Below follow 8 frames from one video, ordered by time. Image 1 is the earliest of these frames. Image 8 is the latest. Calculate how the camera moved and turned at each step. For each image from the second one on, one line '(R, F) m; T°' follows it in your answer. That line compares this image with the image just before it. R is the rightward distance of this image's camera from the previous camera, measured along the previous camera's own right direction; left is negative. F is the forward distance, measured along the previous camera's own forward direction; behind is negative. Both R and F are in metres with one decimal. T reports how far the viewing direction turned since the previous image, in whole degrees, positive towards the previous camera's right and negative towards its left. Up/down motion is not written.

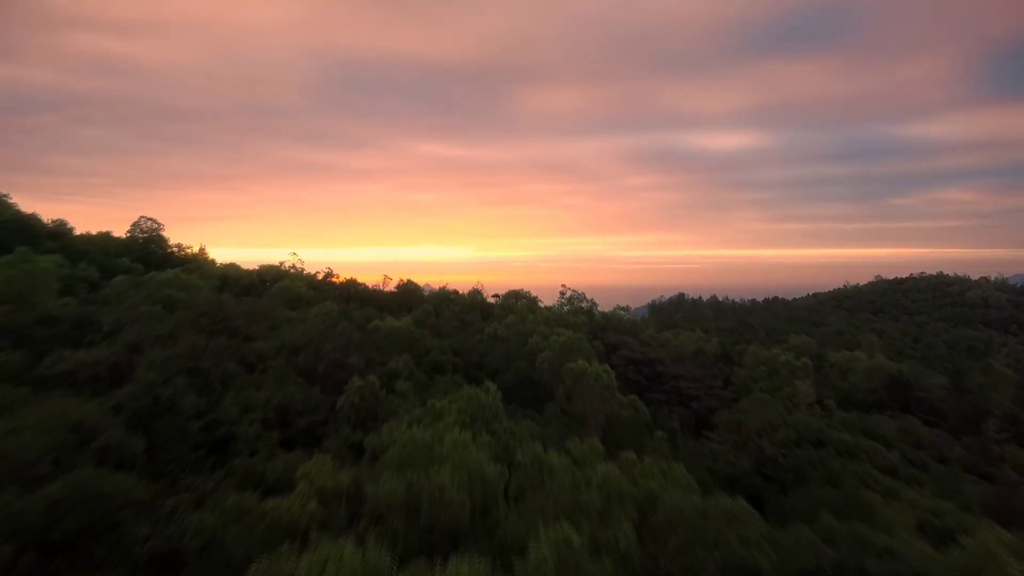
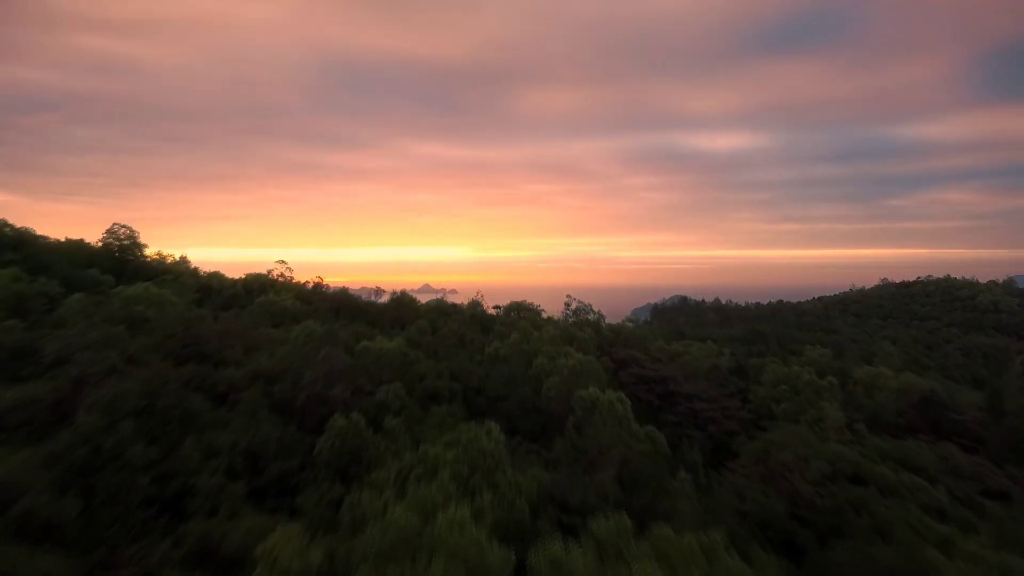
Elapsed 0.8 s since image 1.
(-0.1, +0.8) m; 0°
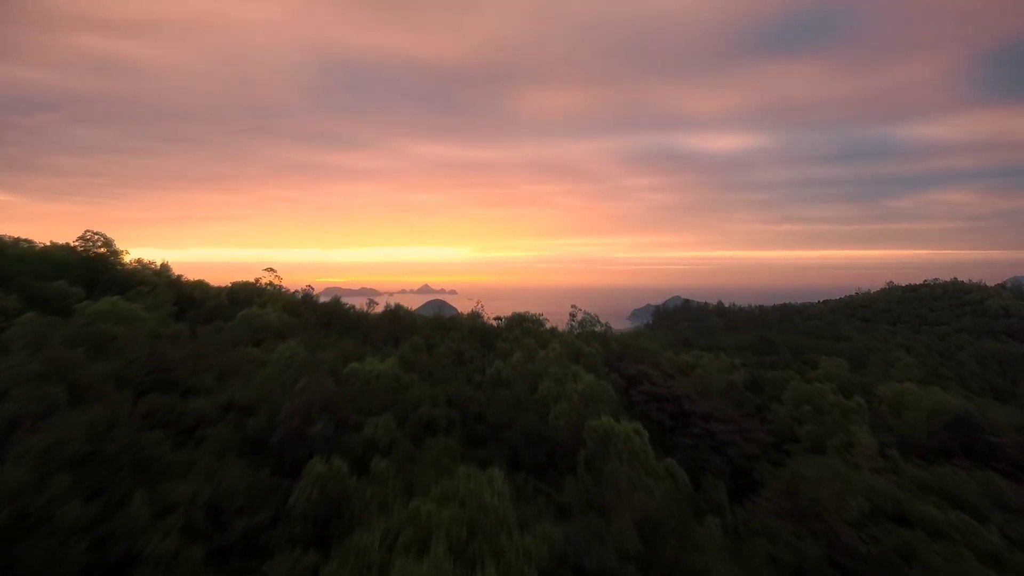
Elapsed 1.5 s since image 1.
(-0.1, +0.7) m; 0°
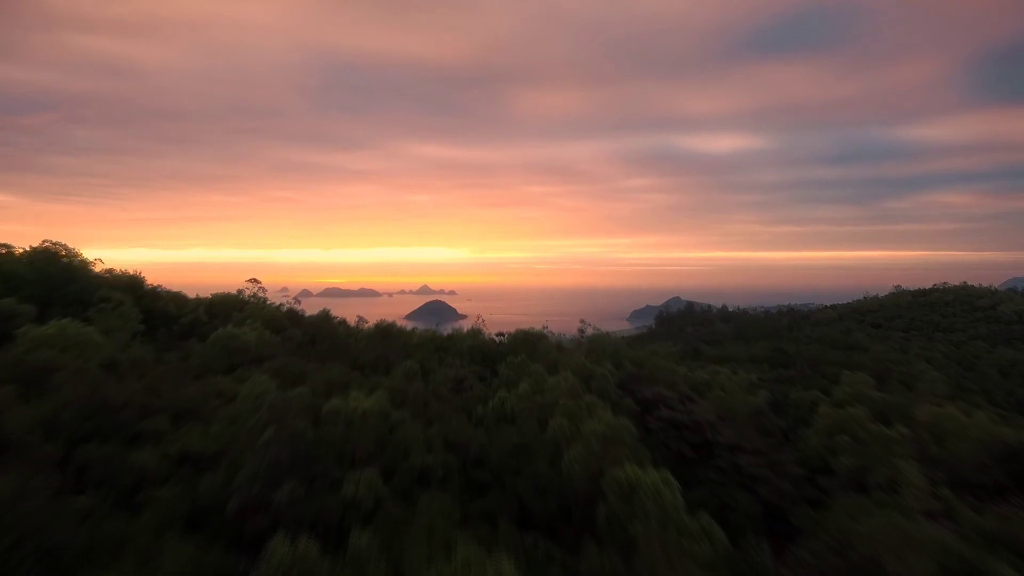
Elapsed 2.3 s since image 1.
(-0.2, +0.9) m; 0°
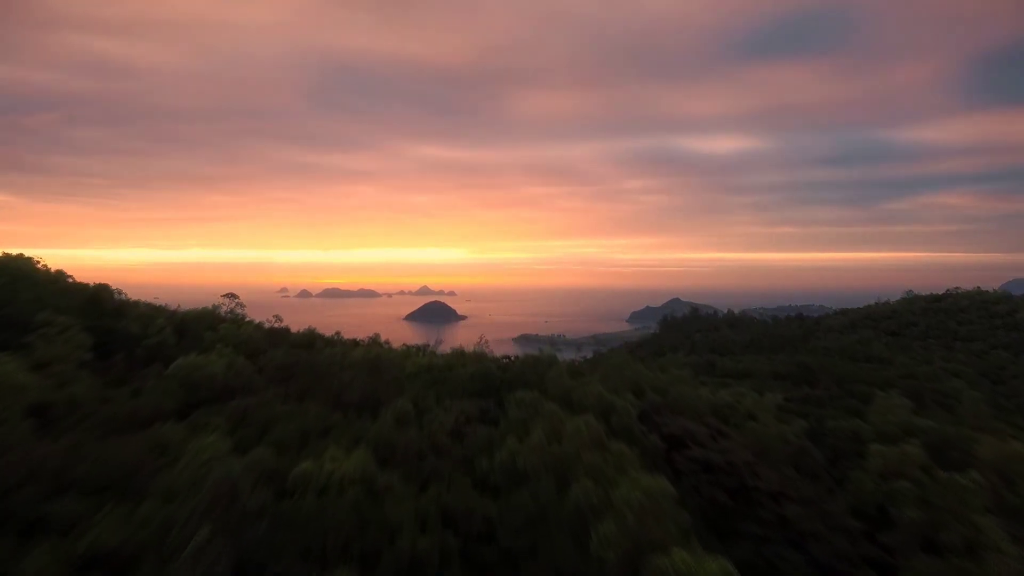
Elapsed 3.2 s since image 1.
(-0.3, +1.2) m; 0°
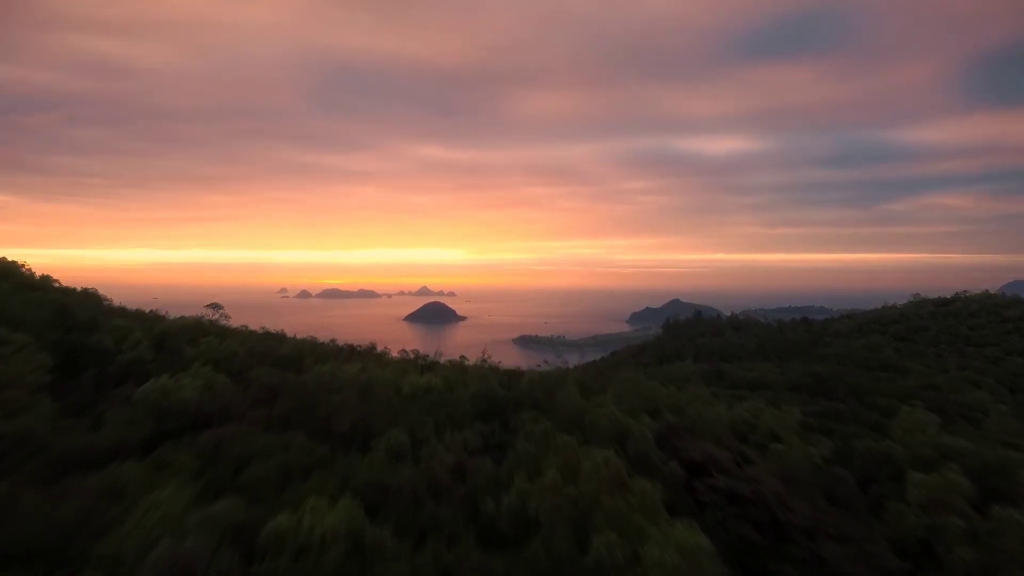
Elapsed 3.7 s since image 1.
(-0.2, +0.7) m; 0°
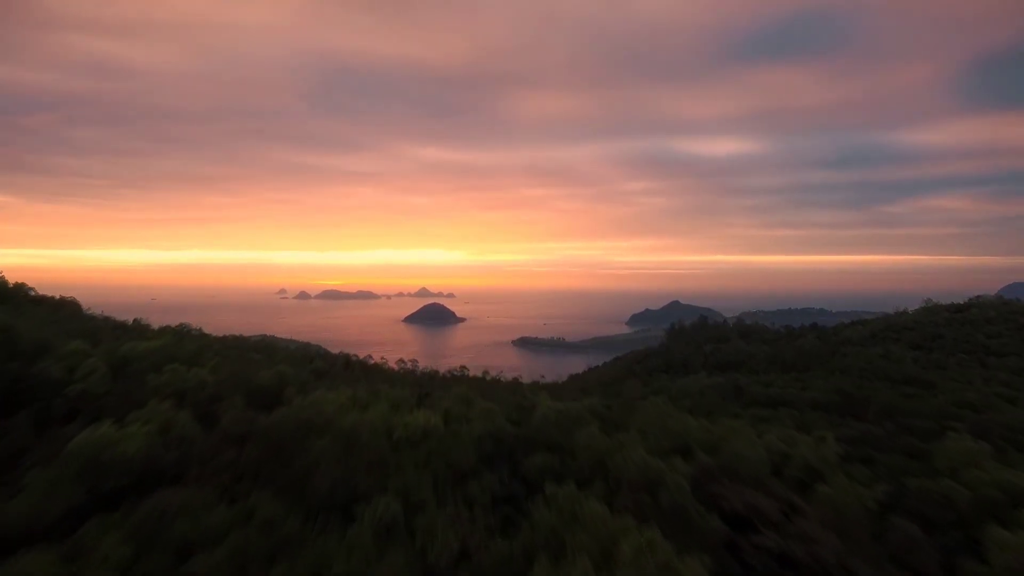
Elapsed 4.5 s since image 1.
(-0.3, +1.1) m; 0°
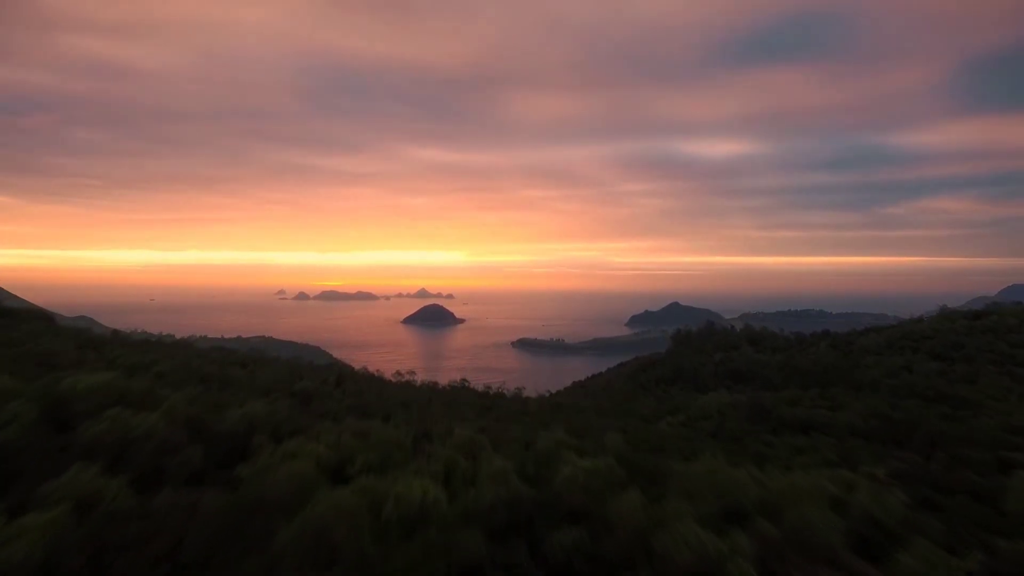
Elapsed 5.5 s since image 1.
(-0.4, +1.4) m; 0°
